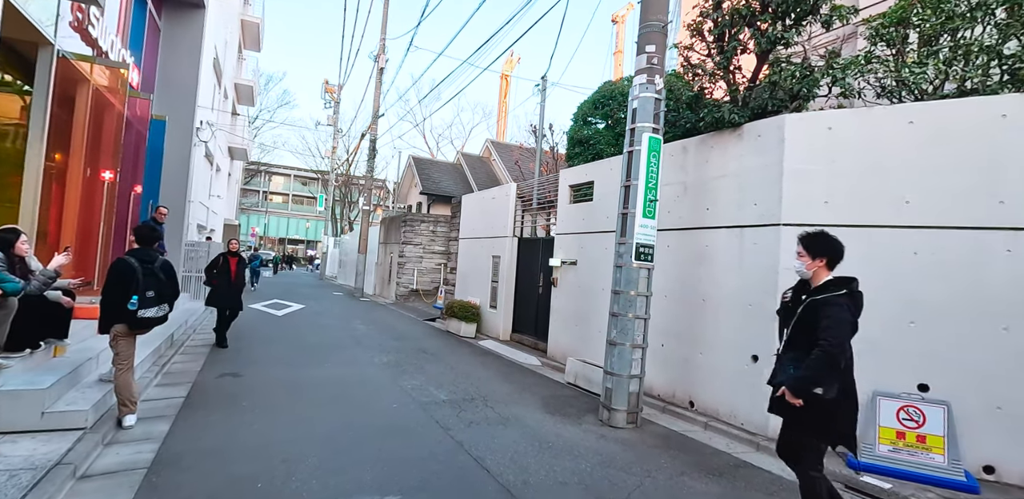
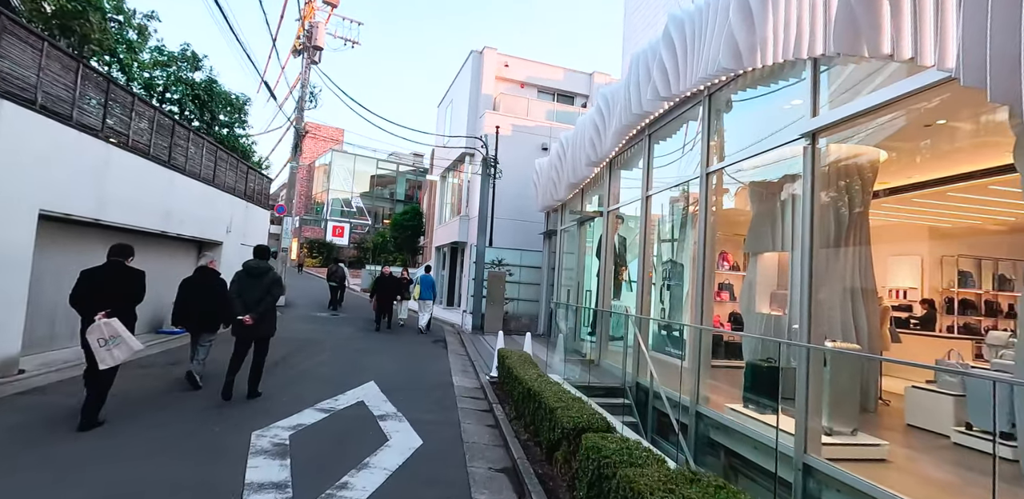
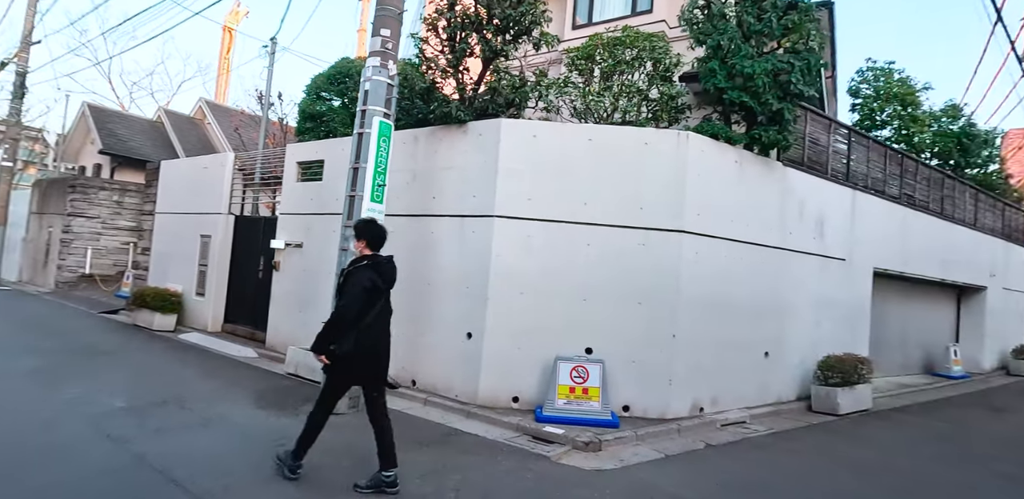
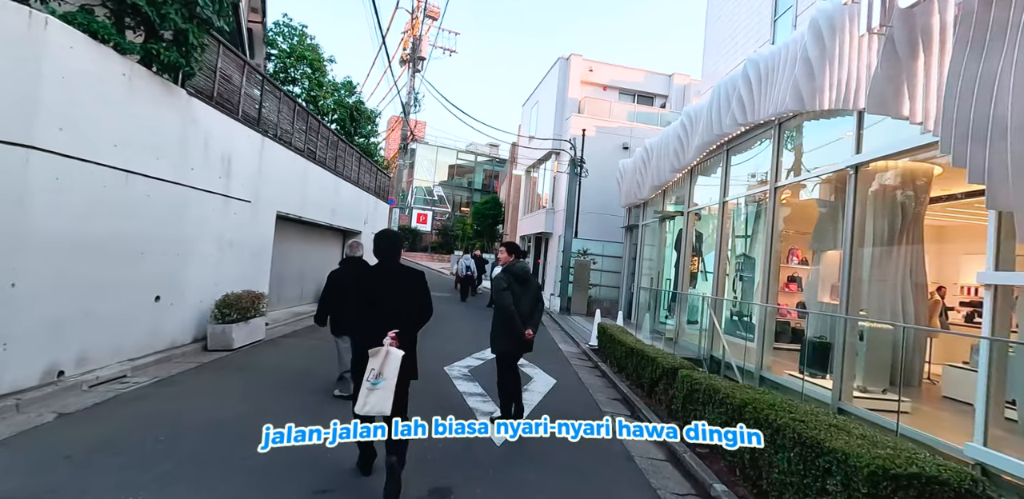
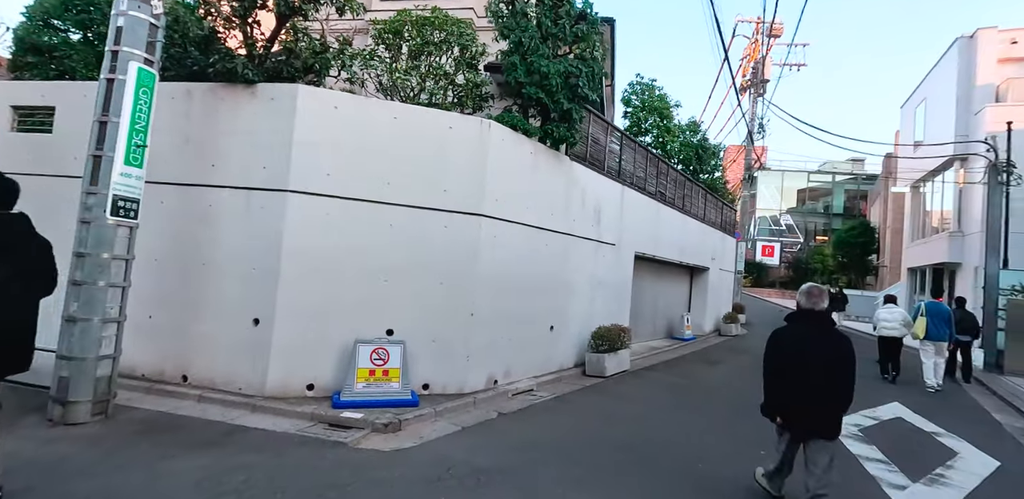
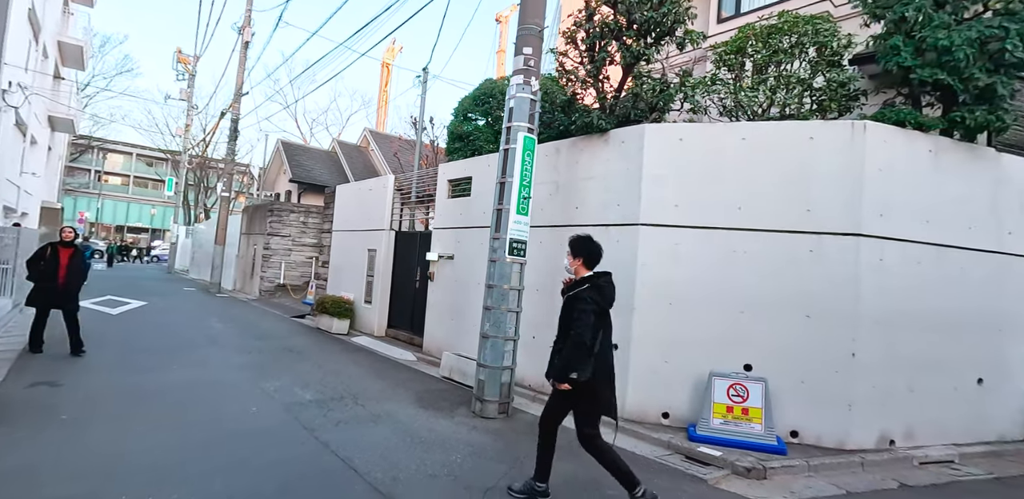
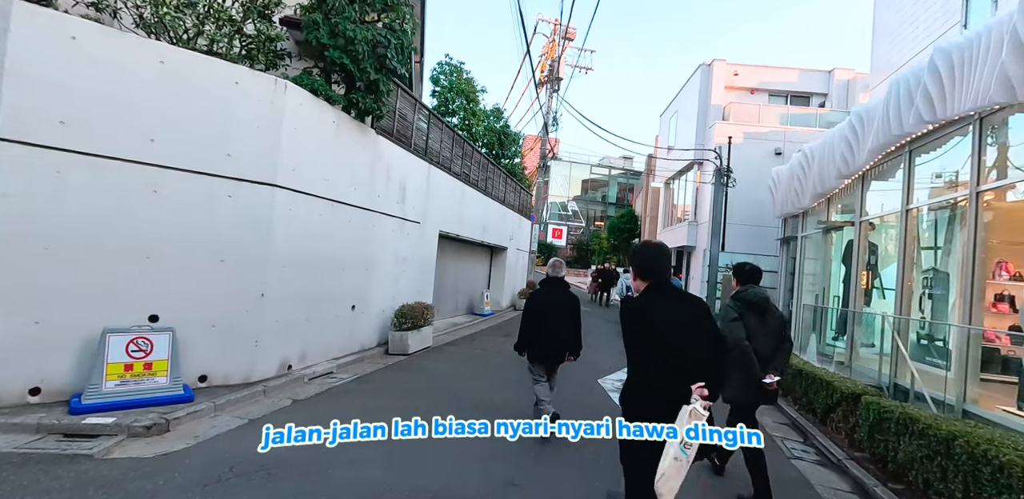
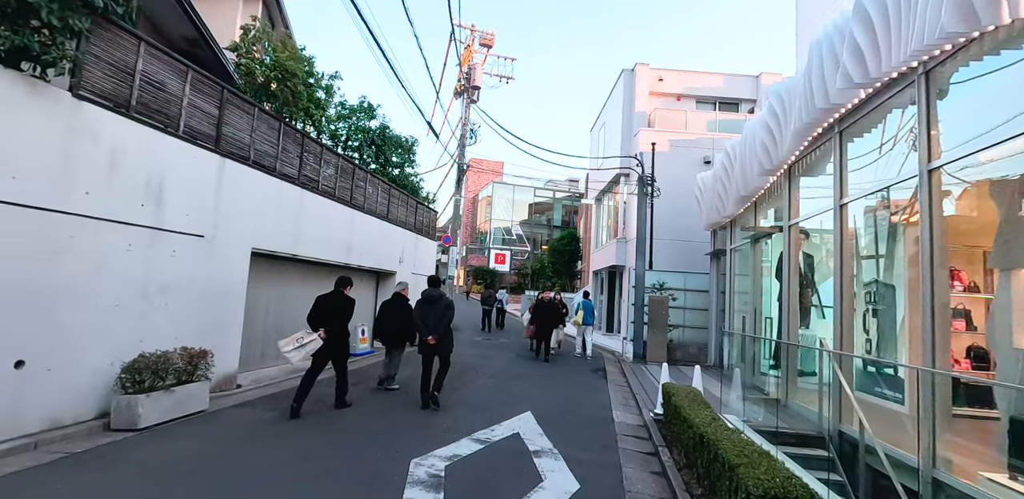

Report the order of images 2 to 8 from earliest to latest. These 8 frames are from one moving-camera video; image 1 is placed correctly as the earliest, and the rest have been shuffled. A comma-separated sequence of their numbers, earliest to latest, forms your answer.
6, 3, 5, 7, 4, 2, 8
